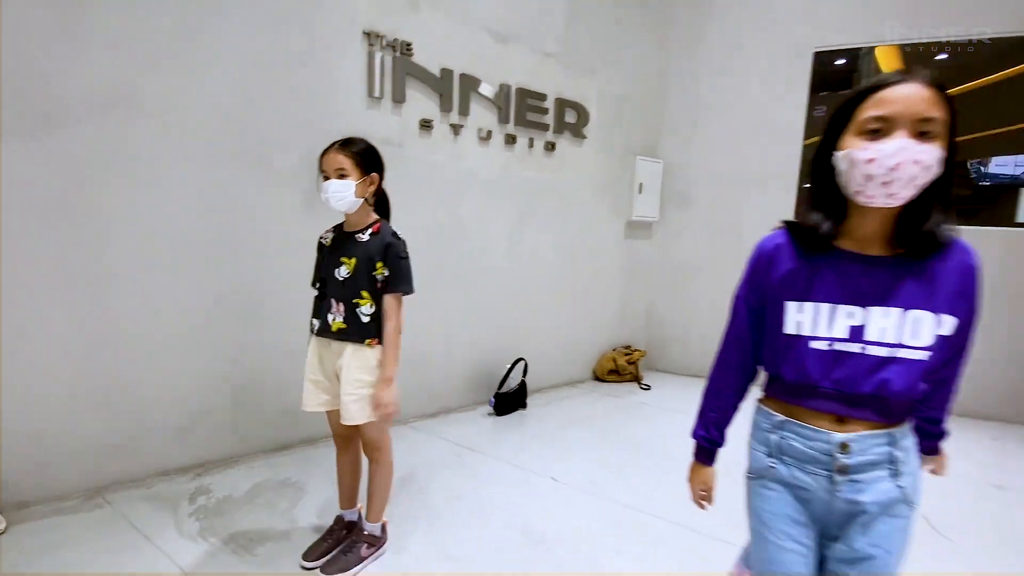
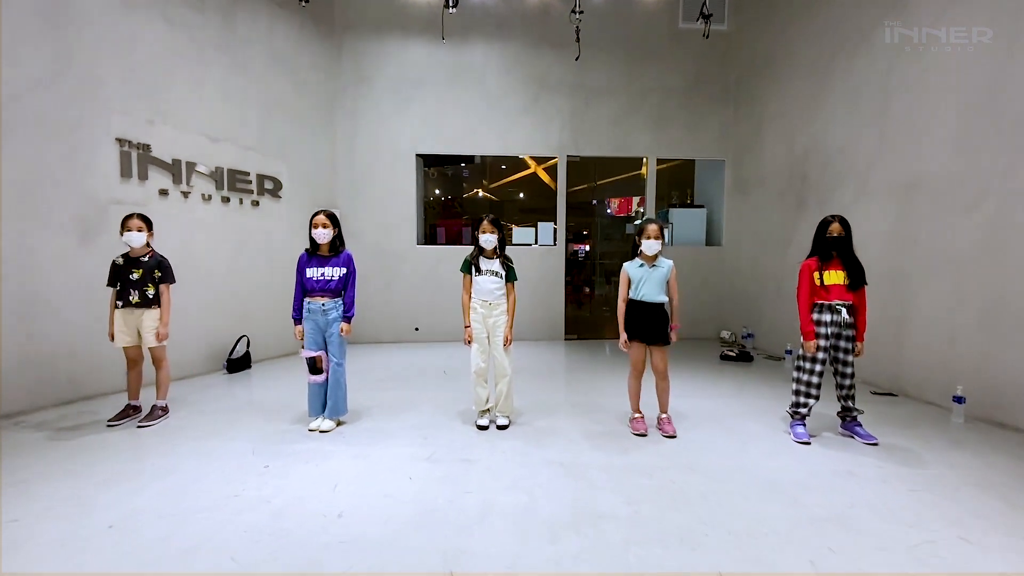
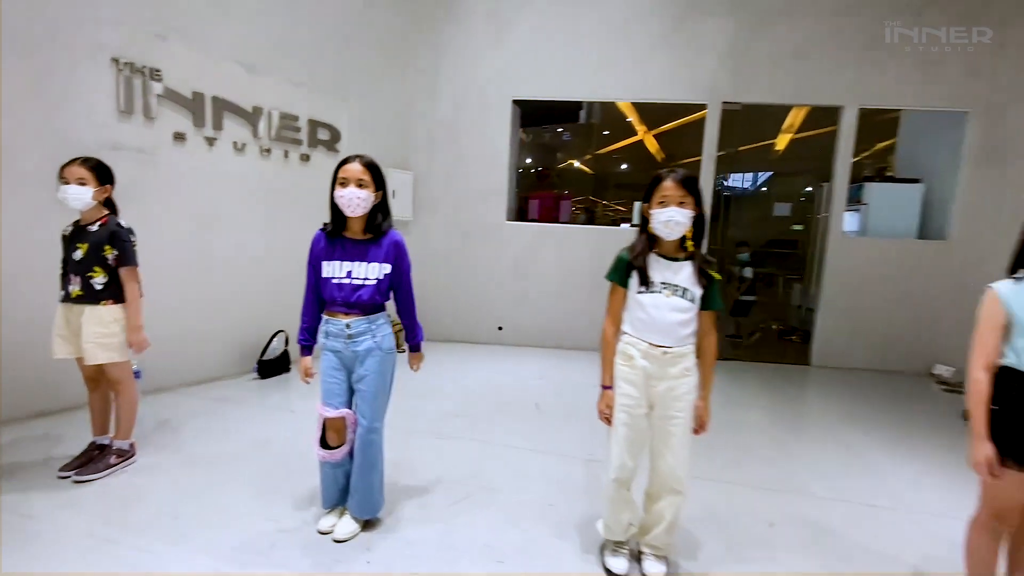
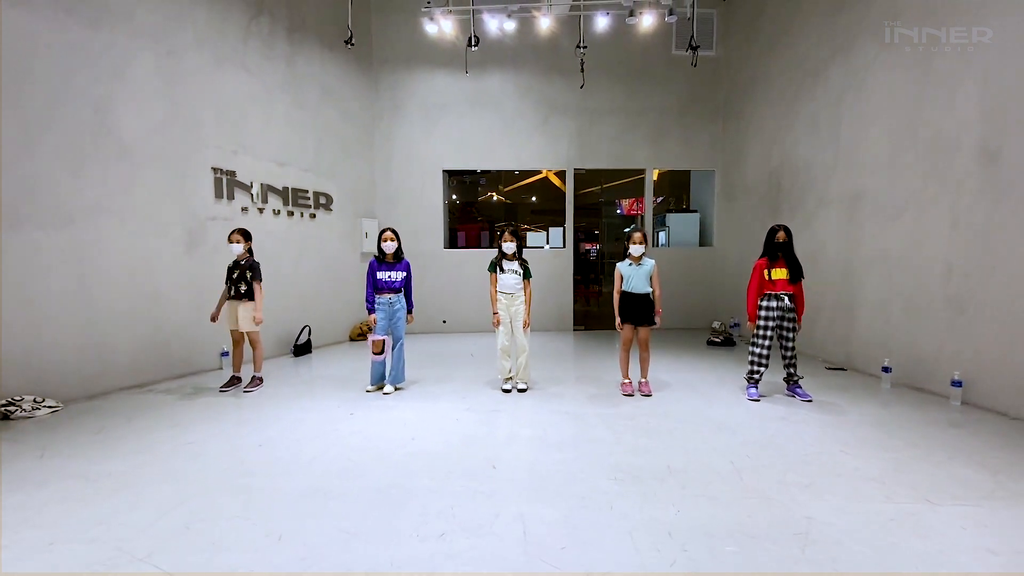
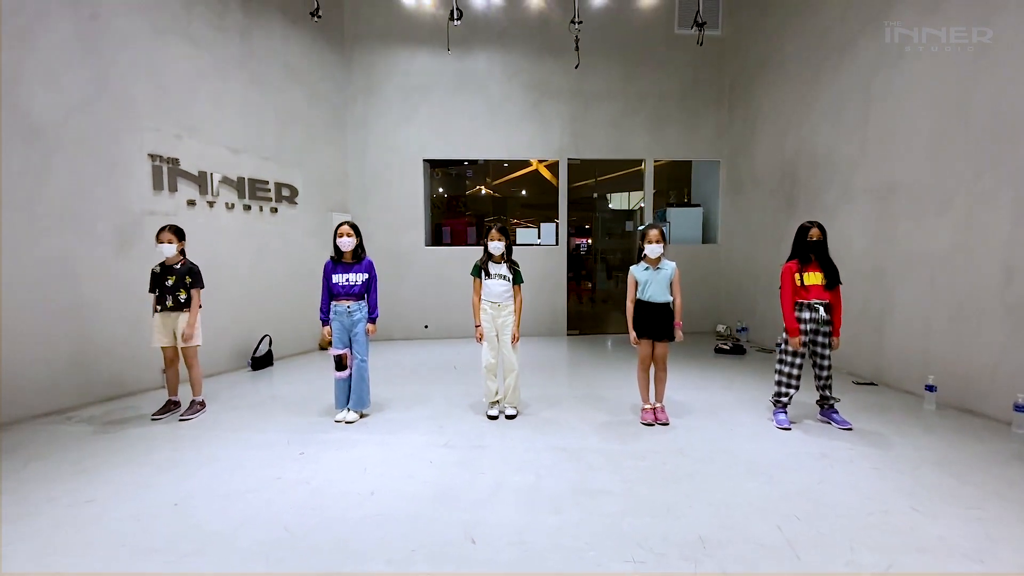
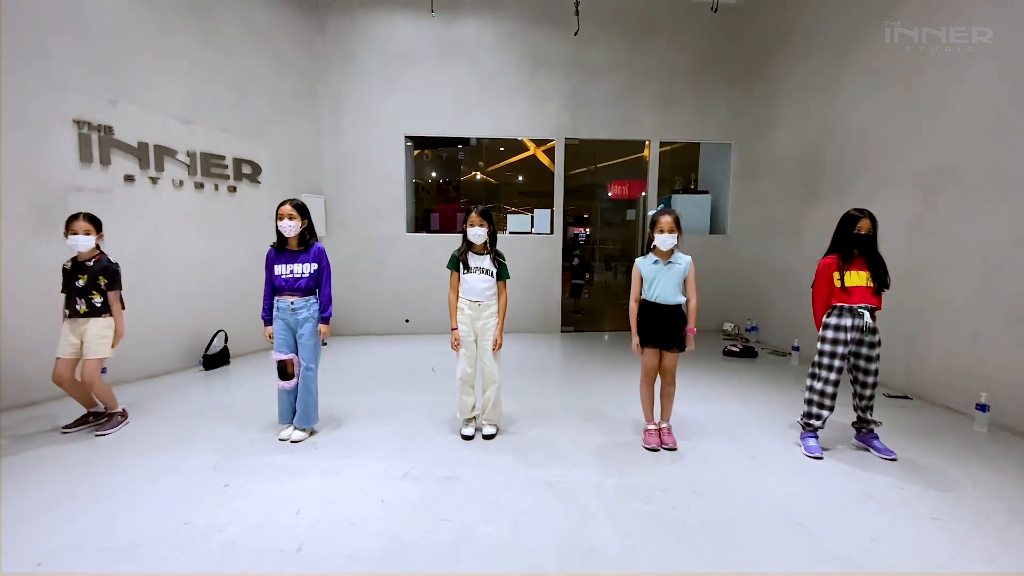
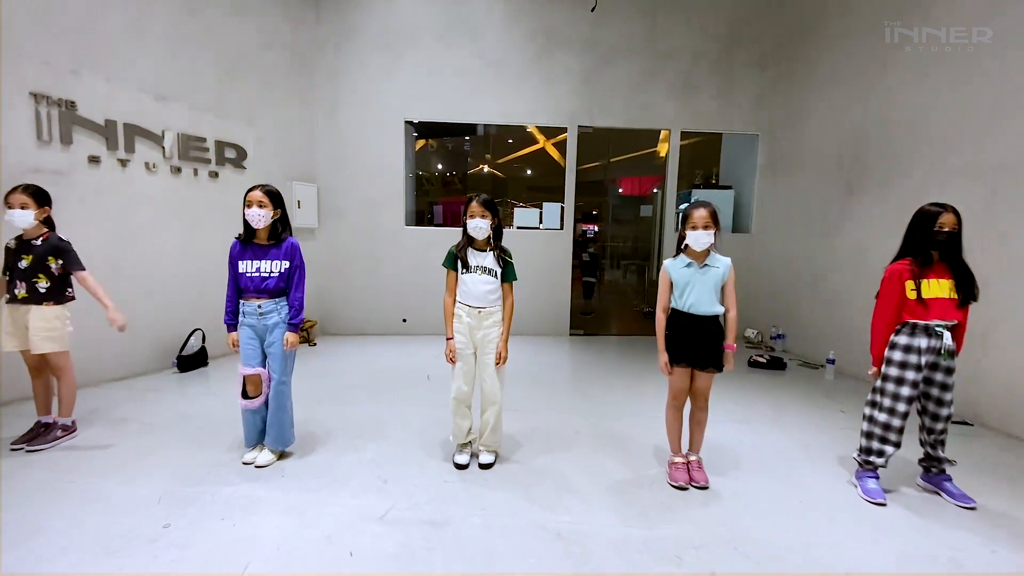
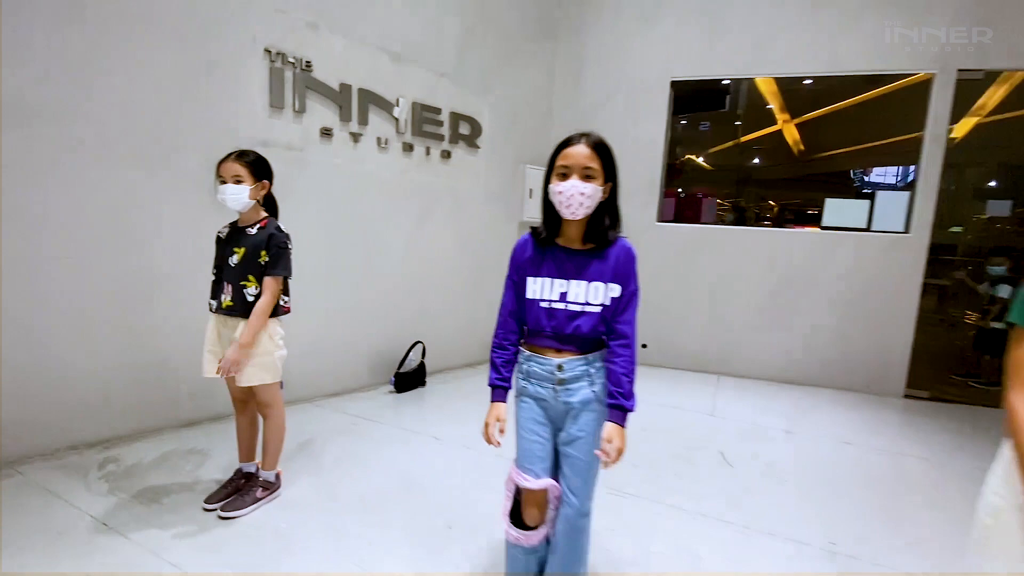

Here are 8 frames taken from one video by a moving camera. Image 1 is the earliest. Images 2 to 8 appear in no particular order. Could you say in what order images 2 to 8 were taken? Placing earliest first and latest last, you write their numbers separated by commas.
8, 3, 7, 6, 5, 2, 4
